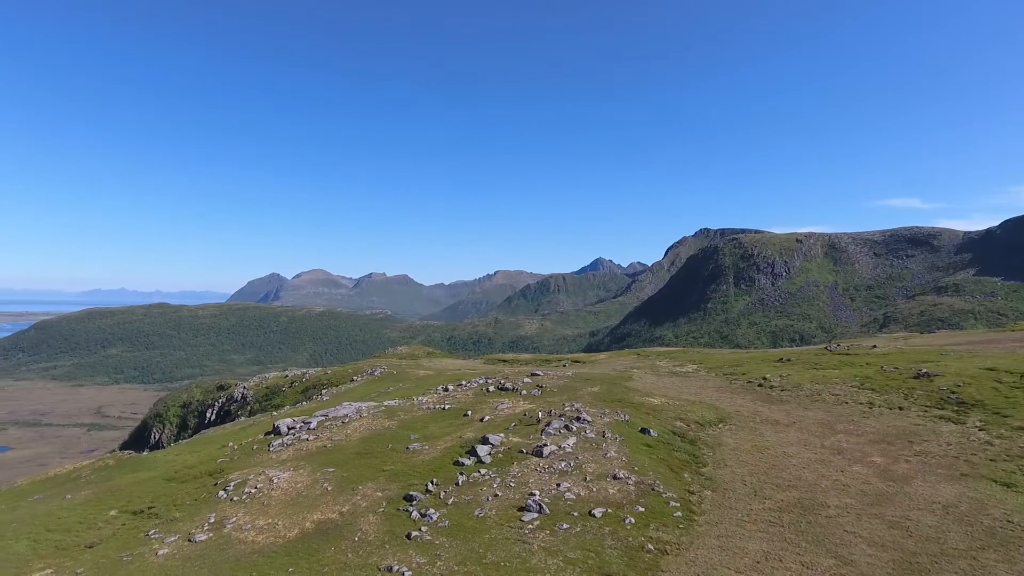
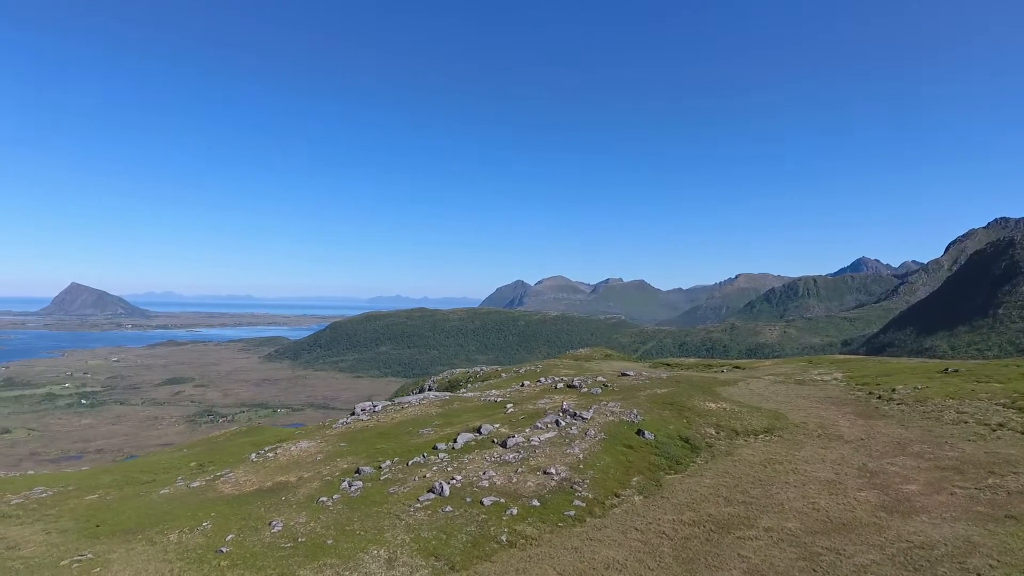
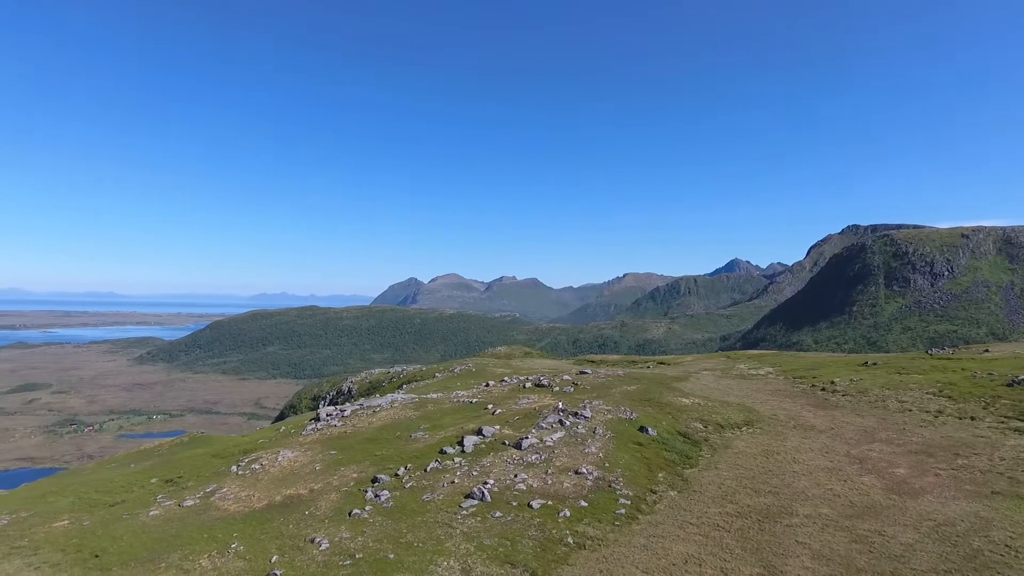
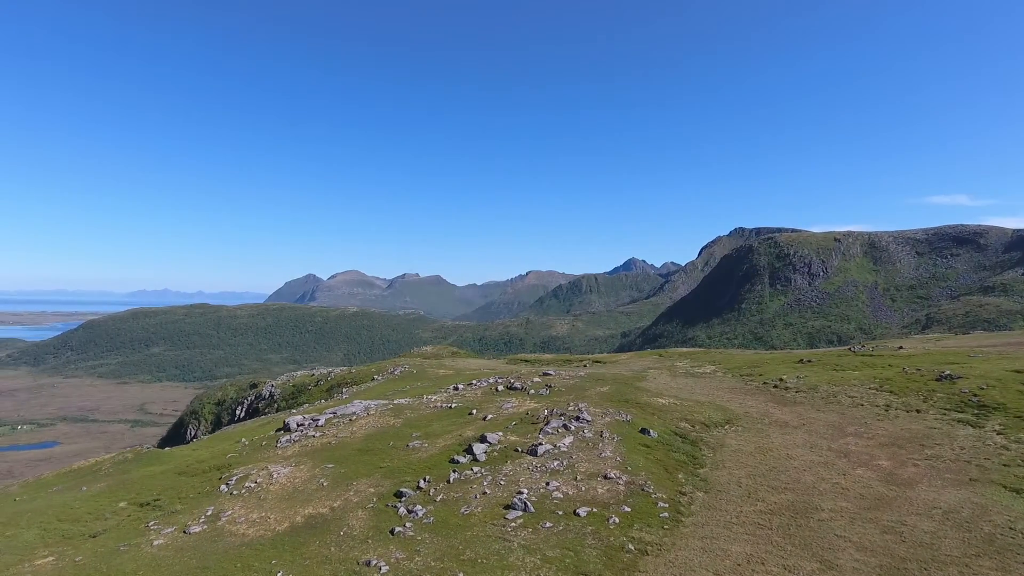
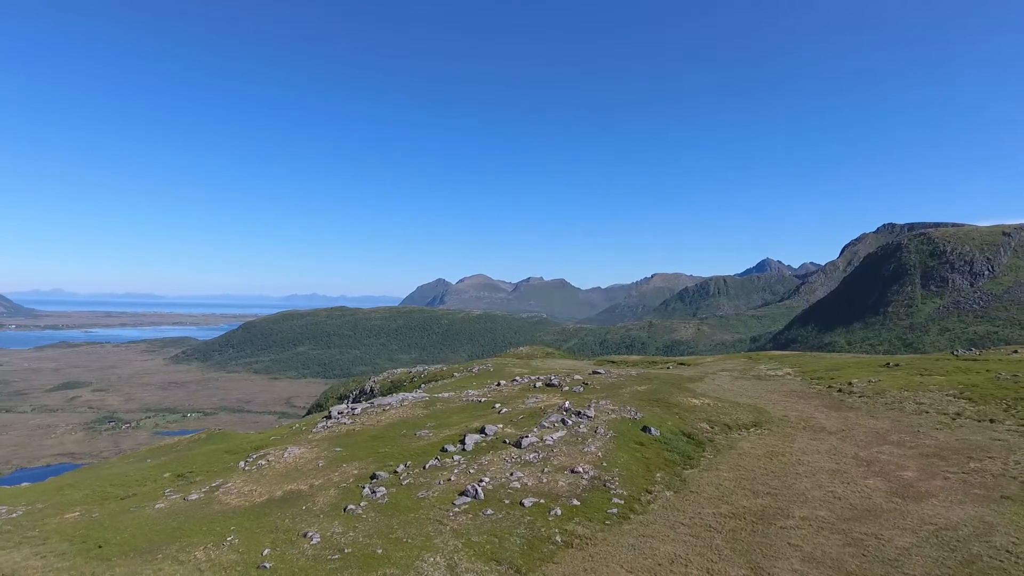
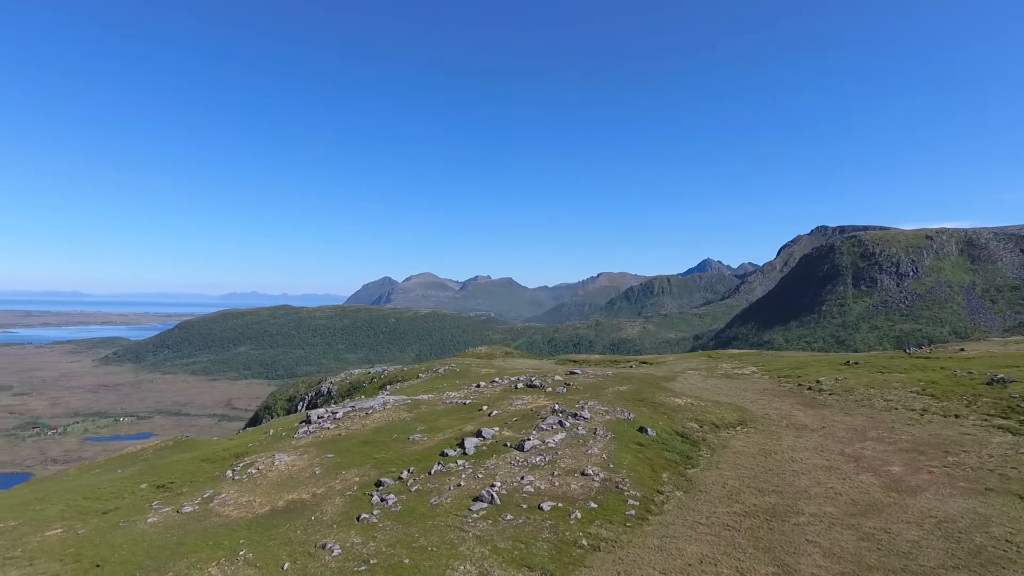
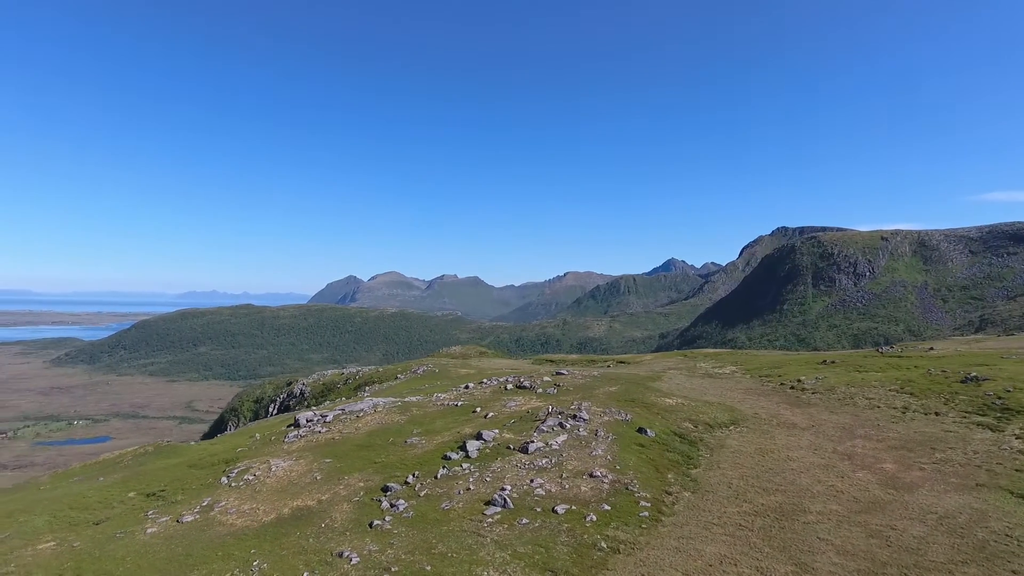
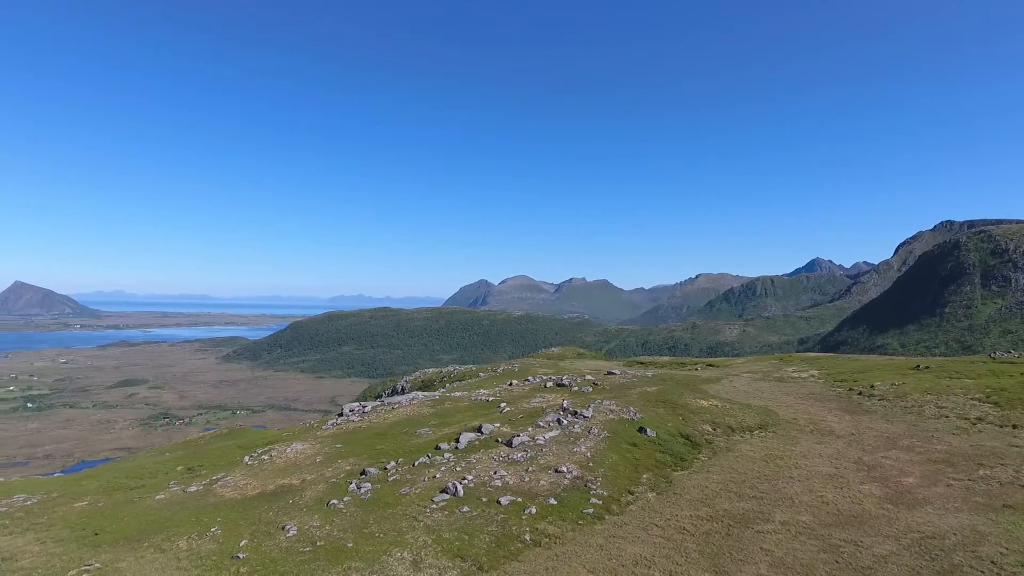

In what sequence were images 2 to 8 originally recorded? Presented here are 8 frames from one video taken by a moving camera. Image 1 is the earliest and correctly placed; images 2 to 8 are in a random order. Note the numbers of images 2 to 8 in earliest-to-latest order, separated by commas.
4, 7, 6, 3, 5, 8, 2
